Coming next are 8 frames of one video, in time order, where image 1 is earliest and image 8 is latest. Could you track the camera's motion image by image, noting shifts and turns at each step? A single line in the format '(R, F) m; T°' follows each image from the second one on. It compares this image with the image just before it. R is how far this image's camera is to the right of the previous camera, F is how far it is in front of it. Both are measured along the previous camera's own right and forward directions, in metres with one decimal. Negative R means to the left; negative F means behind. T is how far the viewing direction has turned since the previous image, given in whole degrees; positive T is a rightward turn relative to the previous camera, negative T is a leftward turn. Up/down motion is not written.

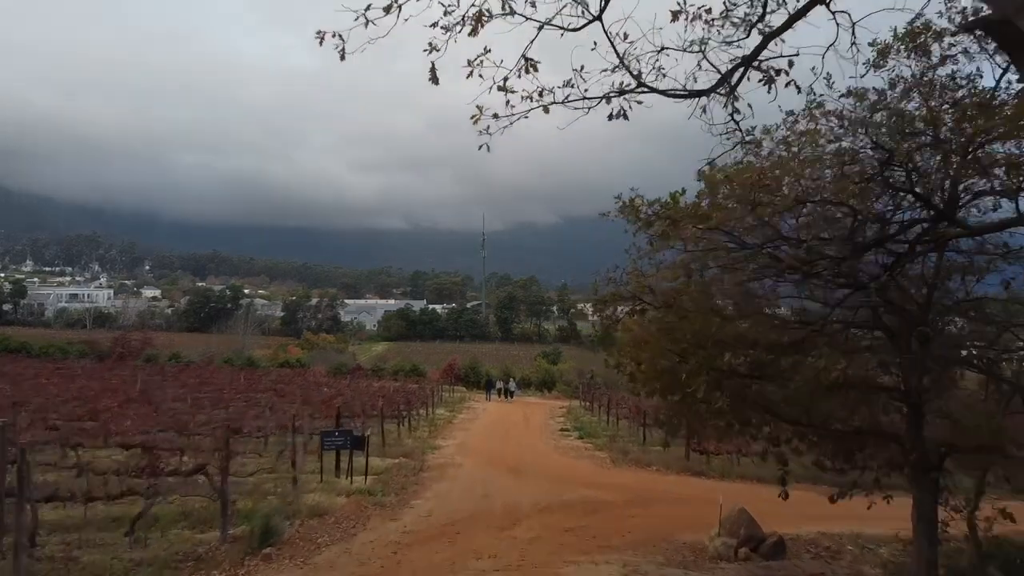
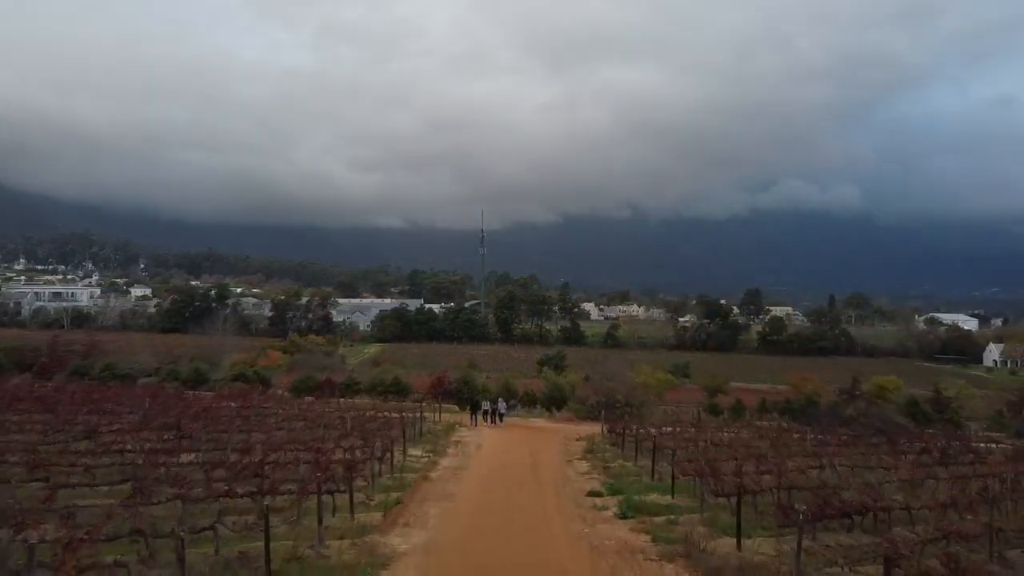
(-0.1, +7.6) m; 0°
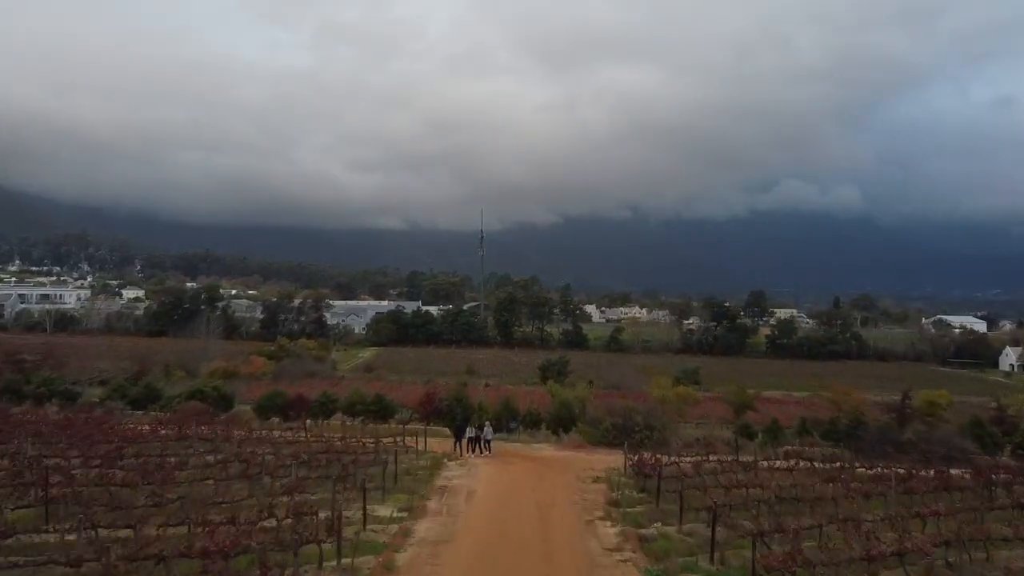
(0.0, +5.2) m; 0°
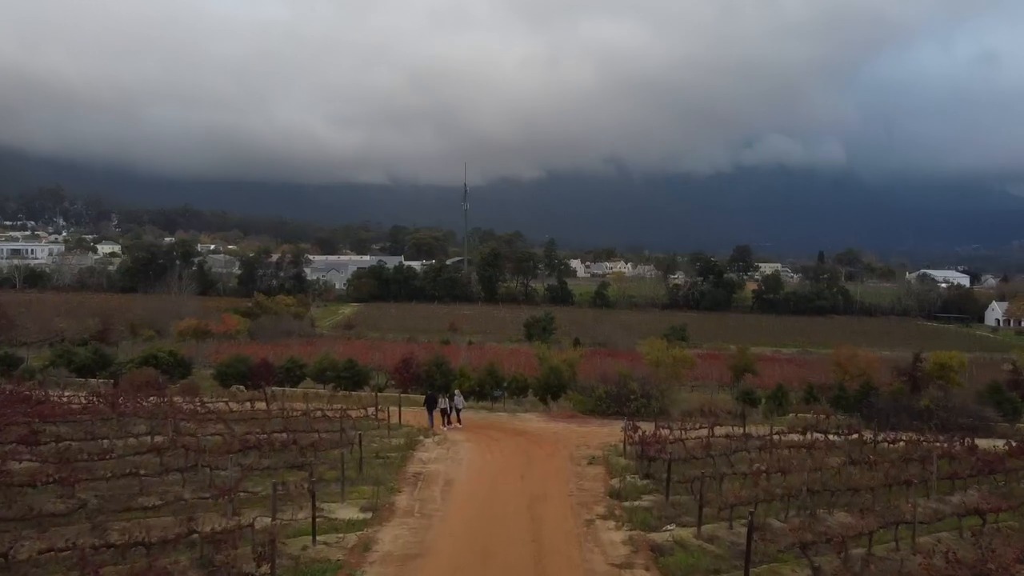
(0.0, +2.8) m; +1°
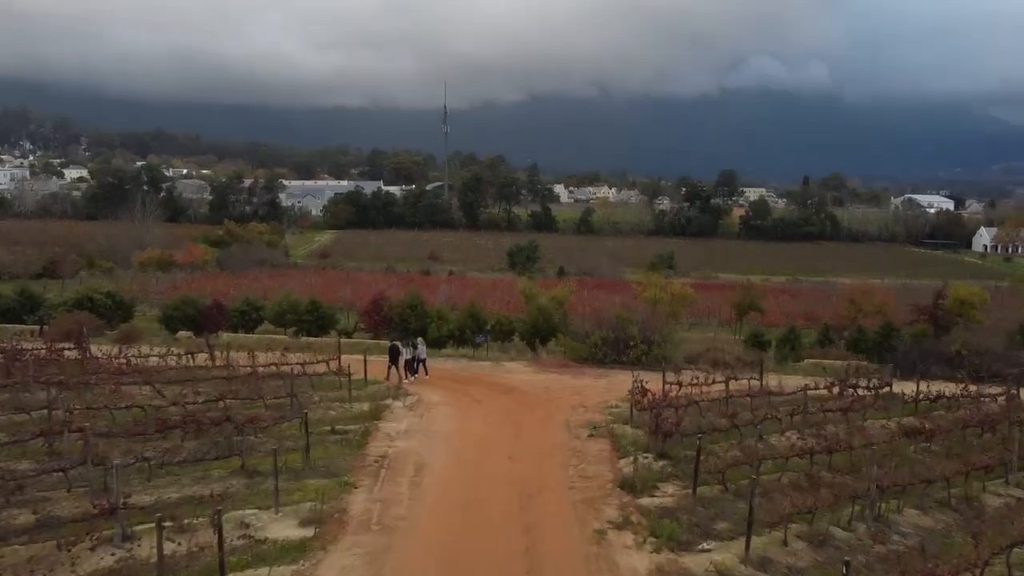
(-0.1, +3.4) m; +1°
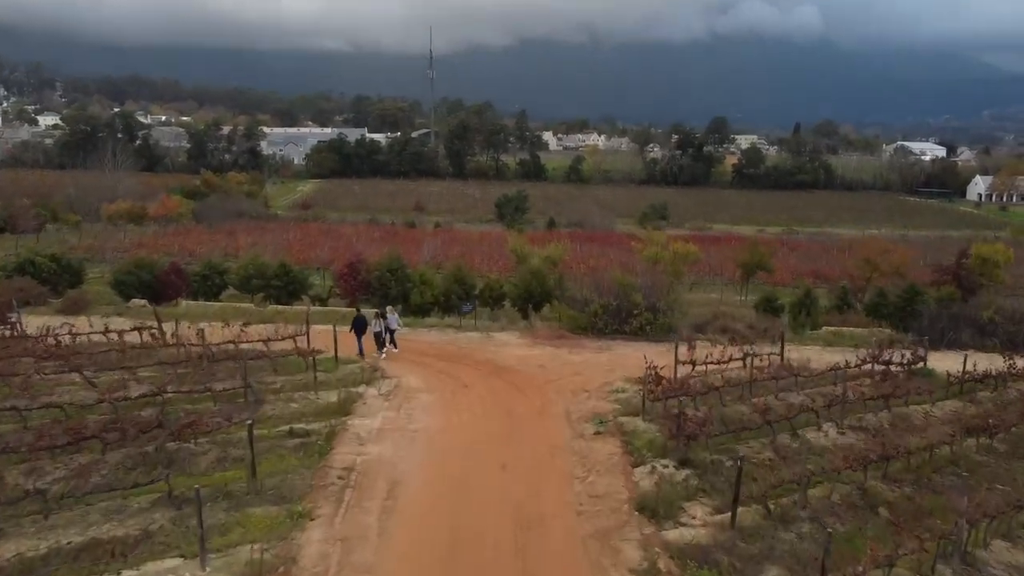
(-0.1, +2.4) m; +1°
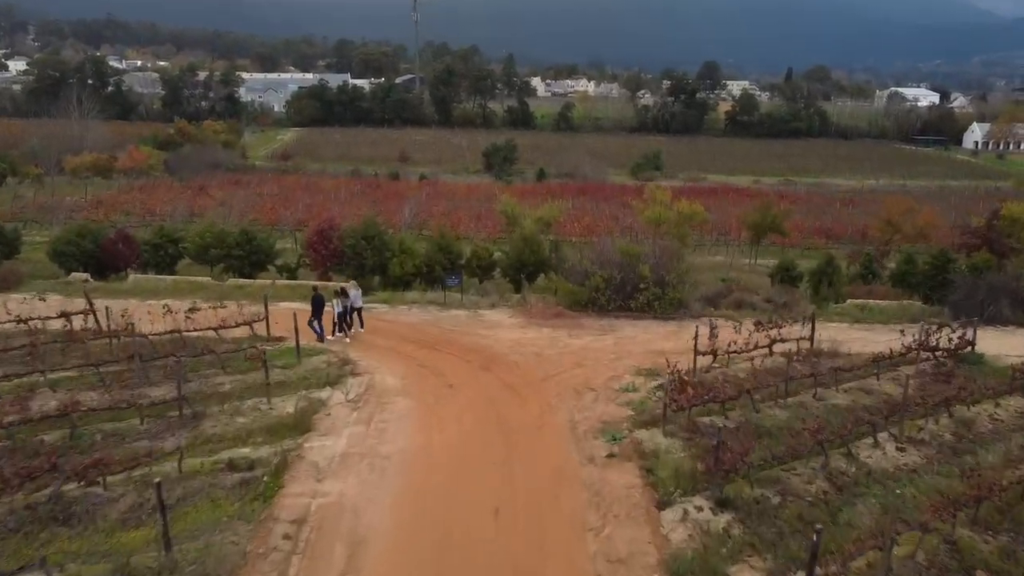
(-0.1, +2.5) m; +1°
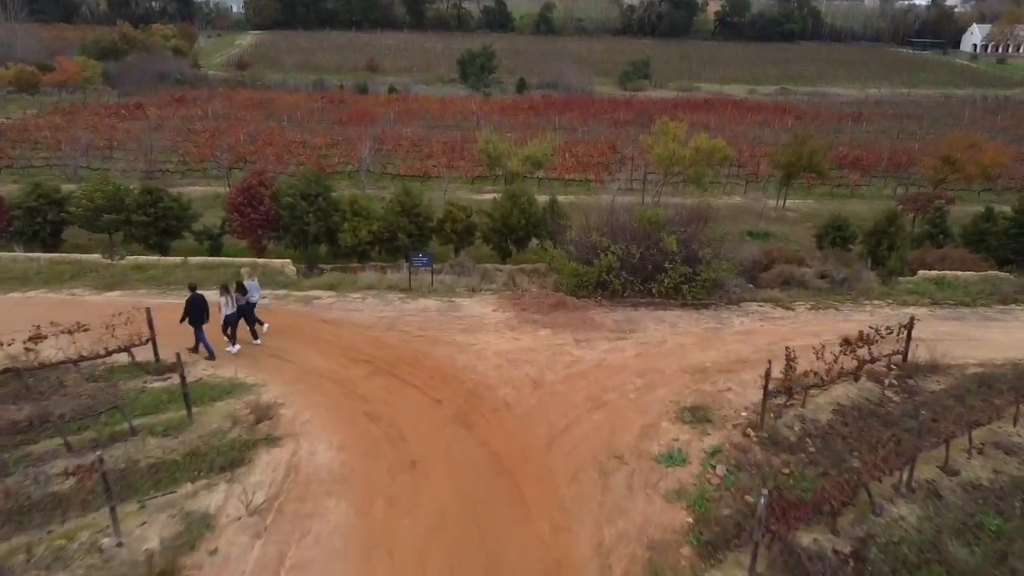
(-0.1, +4.6) m; +2°
